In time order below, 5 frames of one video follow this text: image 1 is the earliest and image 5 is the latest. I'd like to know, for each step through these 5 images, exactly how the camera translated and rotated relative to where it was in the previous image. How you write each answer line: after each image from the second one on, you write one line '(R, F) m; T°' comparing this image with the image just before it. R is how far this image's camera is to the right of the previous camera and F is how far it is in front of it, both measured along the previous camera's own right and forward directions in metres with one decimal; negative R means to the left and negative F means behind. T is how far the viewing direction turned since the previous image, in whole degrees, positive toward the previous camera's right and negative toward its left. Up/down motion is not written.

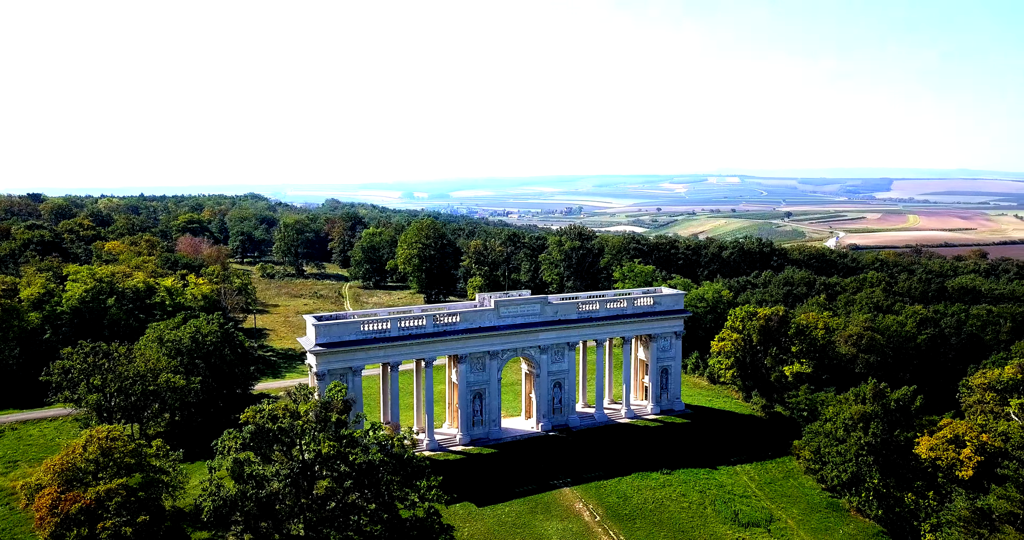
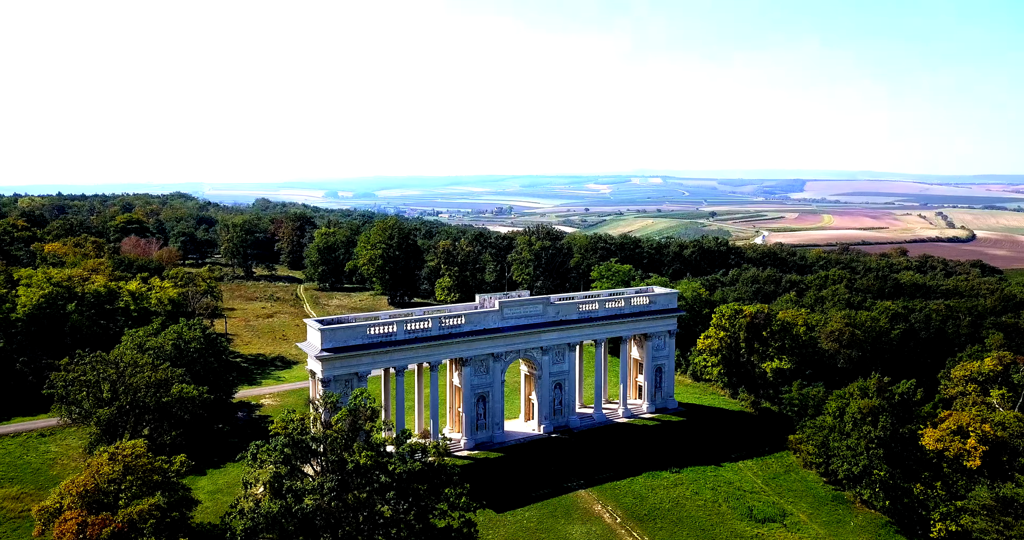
(-3.3, +0.8) m; +5°
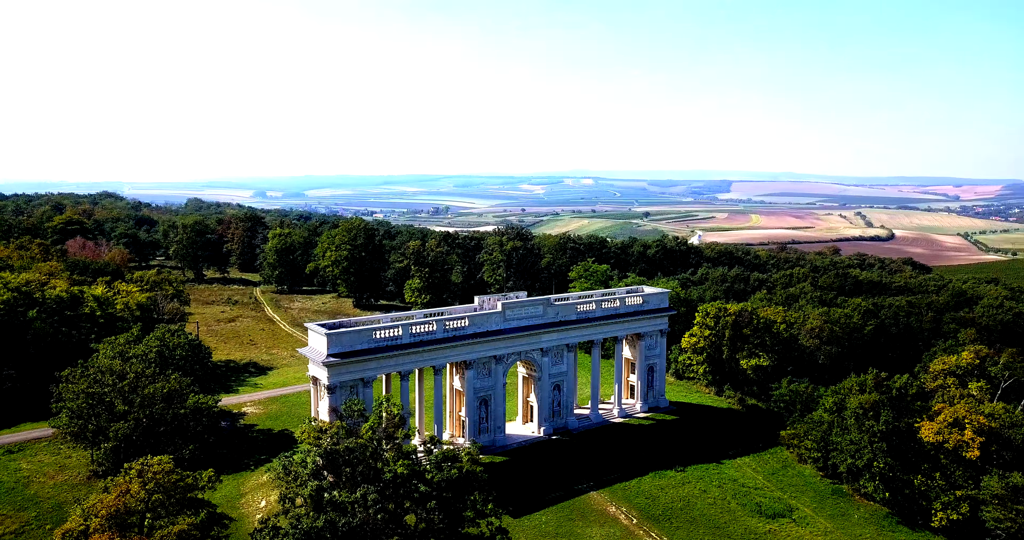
(-2.9, +0.6) m; +4°
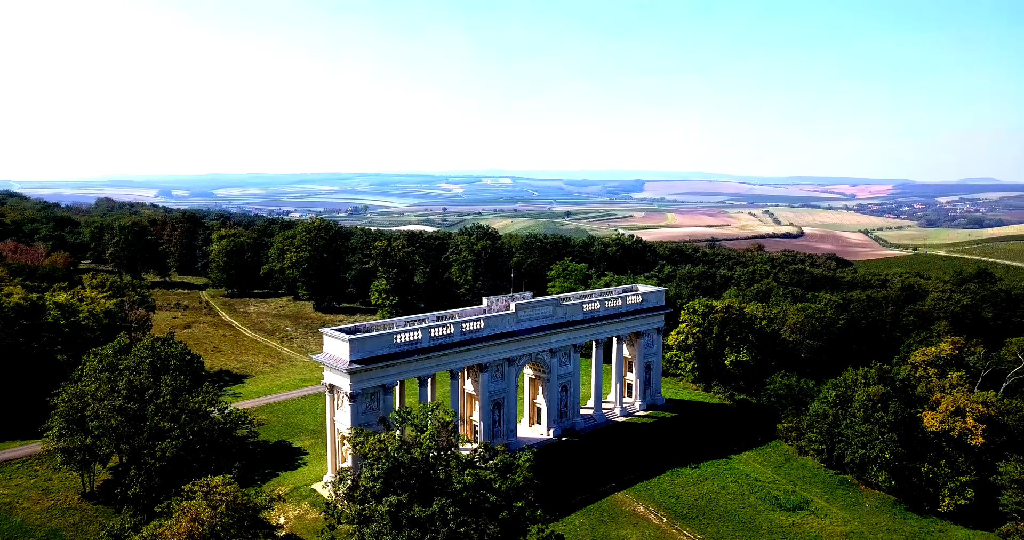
(-3.9, +0.8) m; +5°
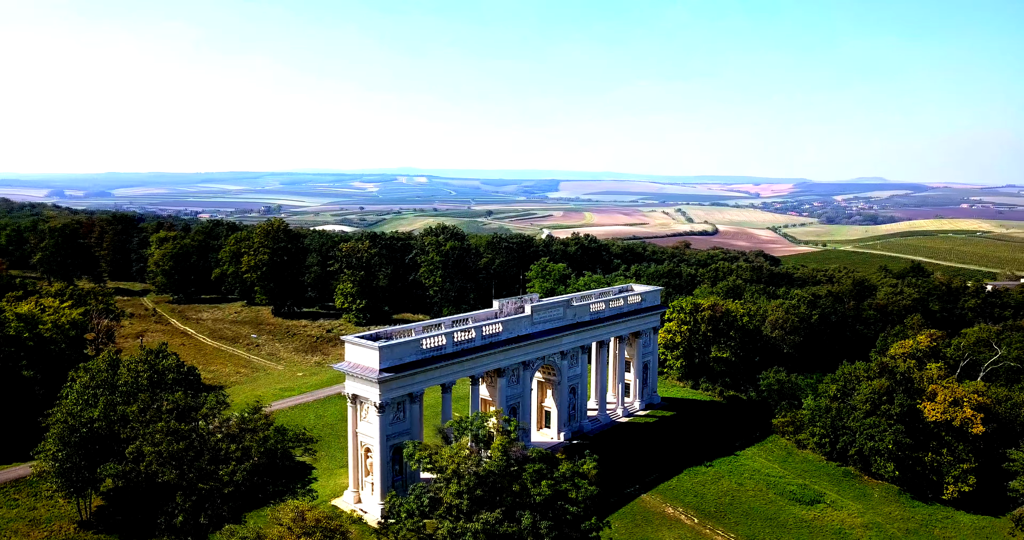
(-4.0, +0.8) m; +5°
